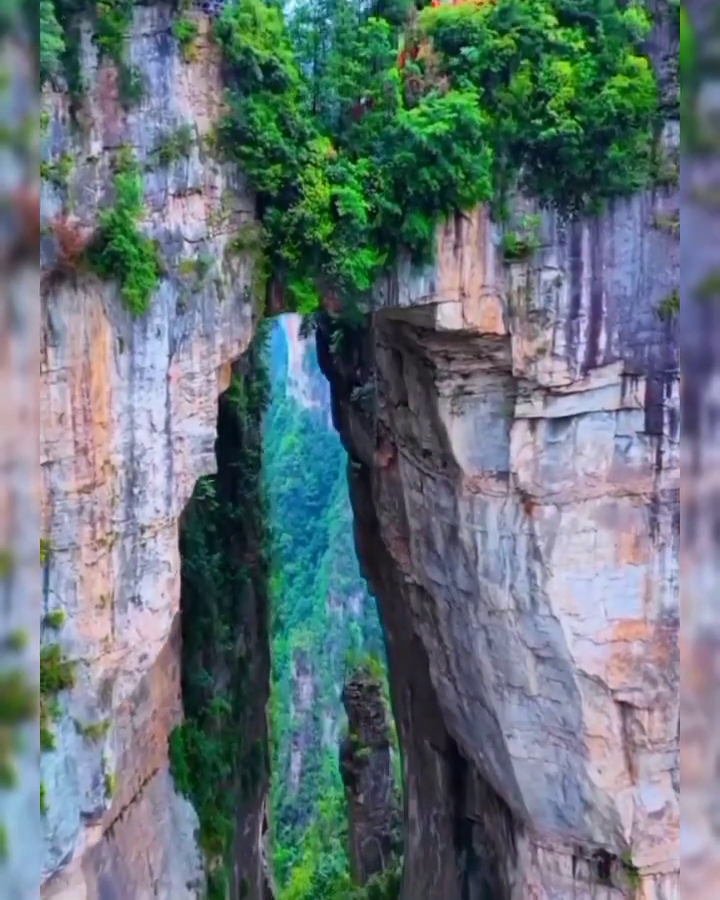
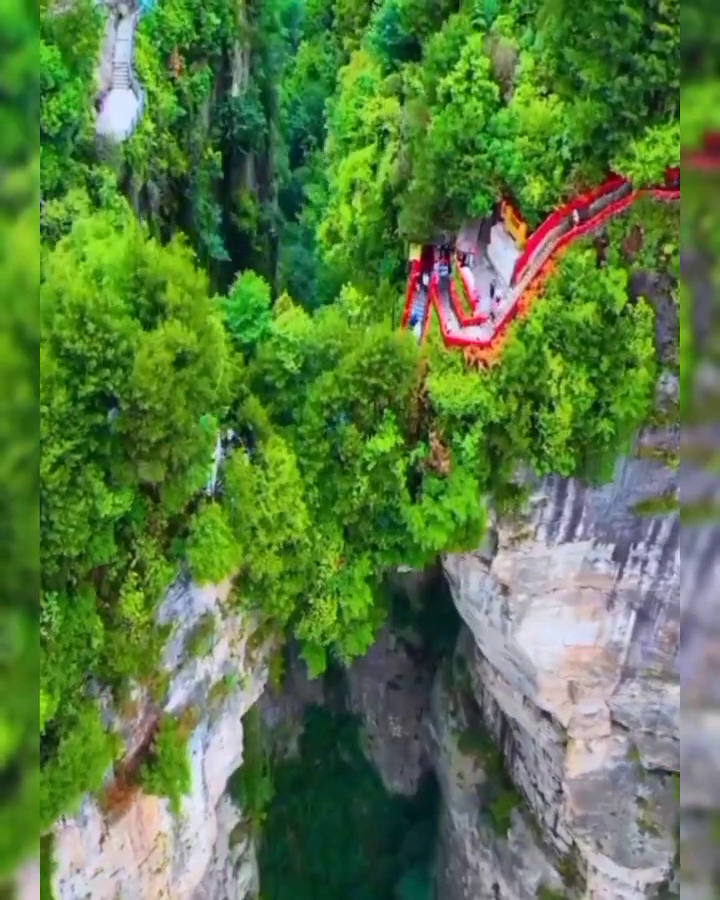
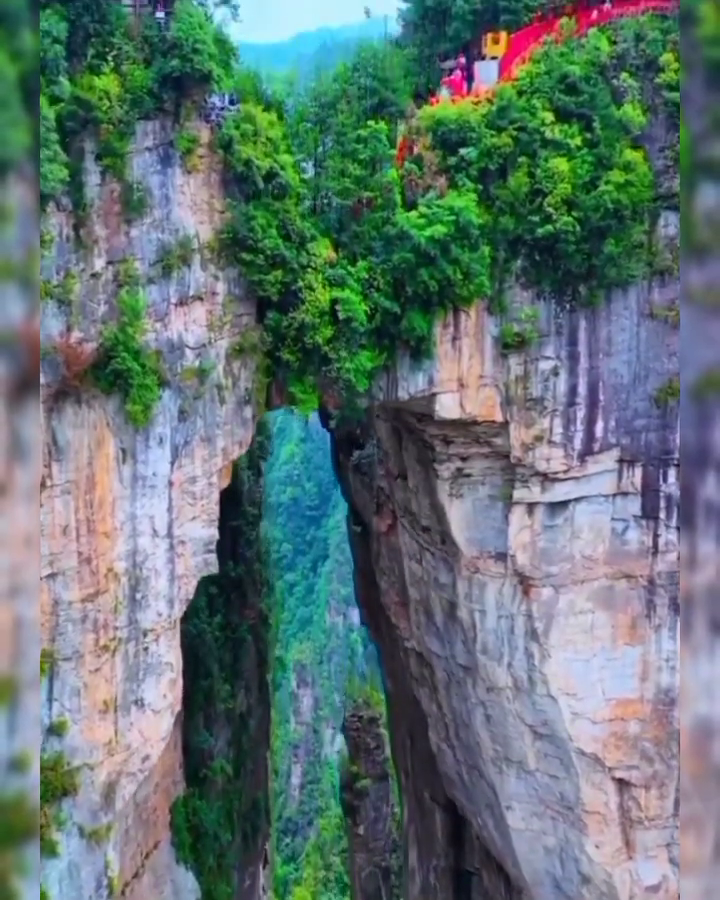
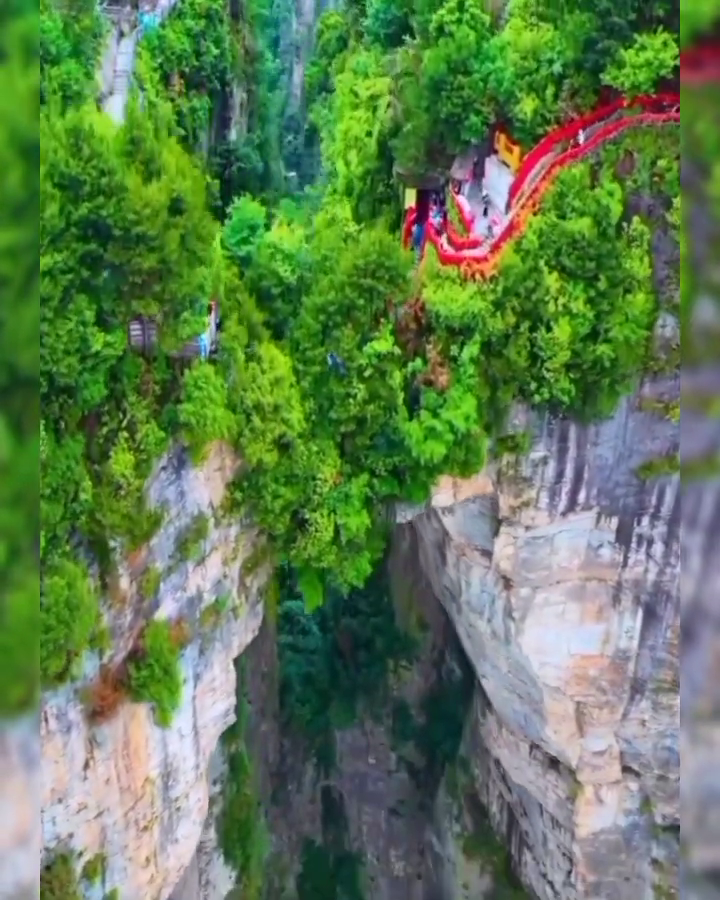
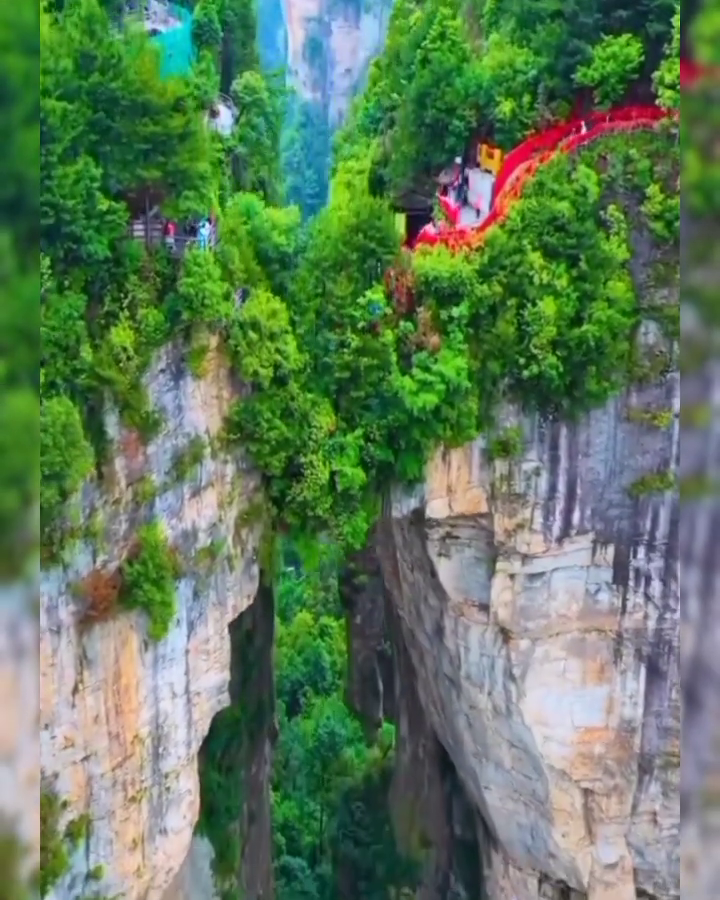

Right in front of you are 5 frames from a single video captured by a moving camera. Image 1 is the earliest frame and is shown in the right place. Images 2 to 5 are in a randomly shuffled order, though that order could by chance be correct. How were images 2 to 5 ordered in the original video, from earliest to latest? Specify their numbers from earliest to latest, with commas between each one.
3, 5, 4, 2
